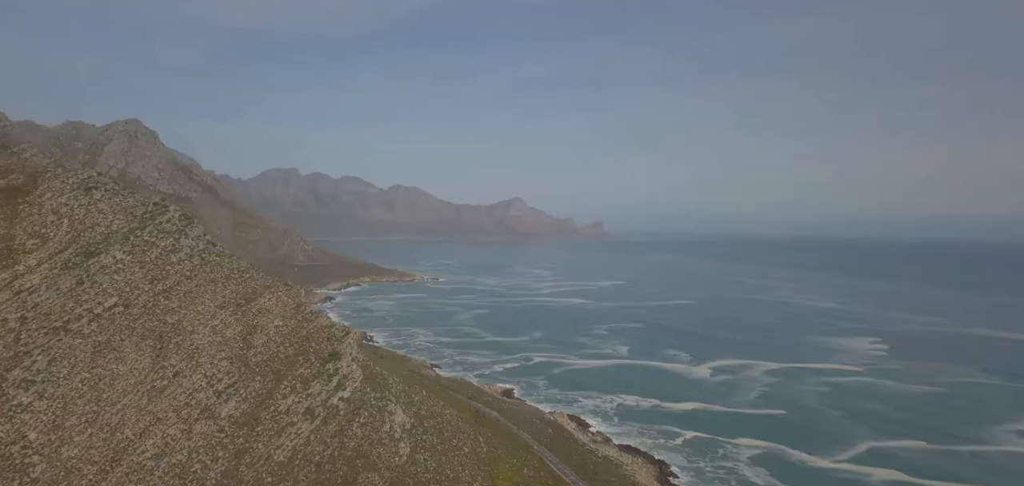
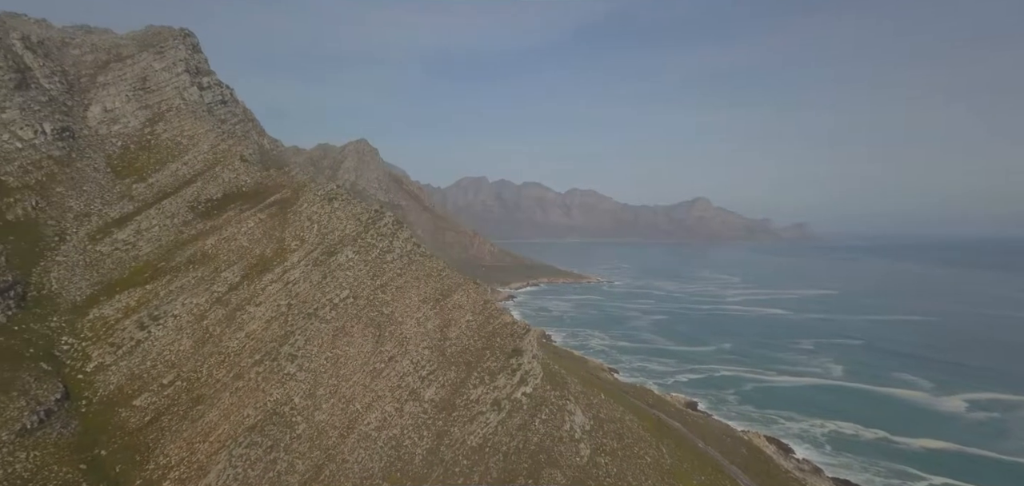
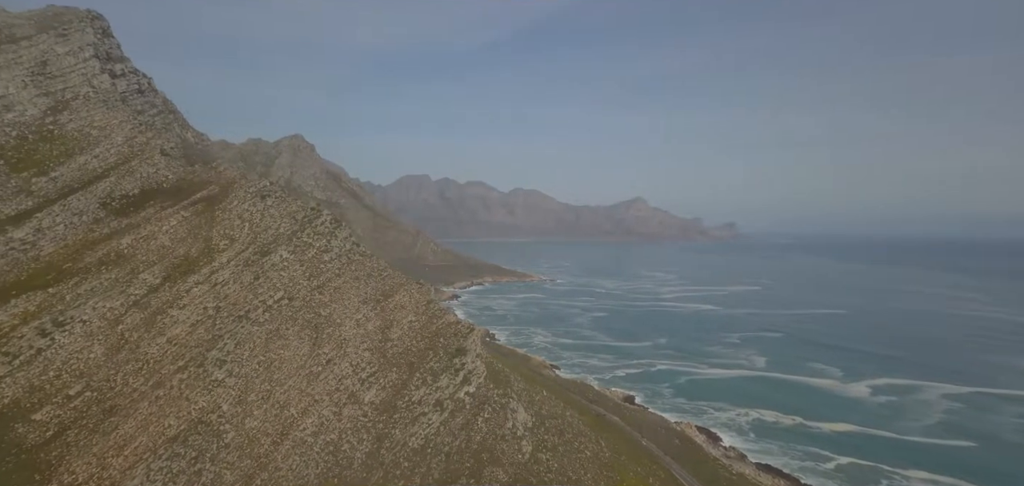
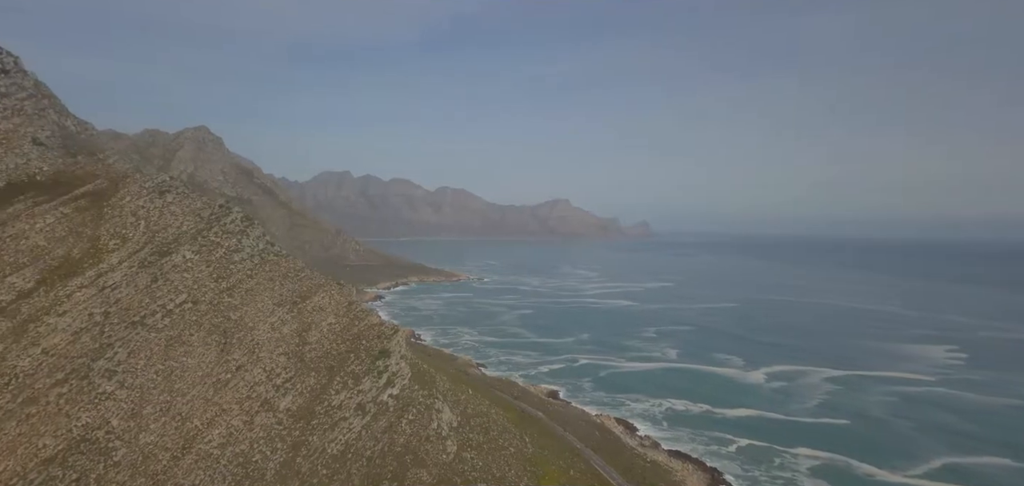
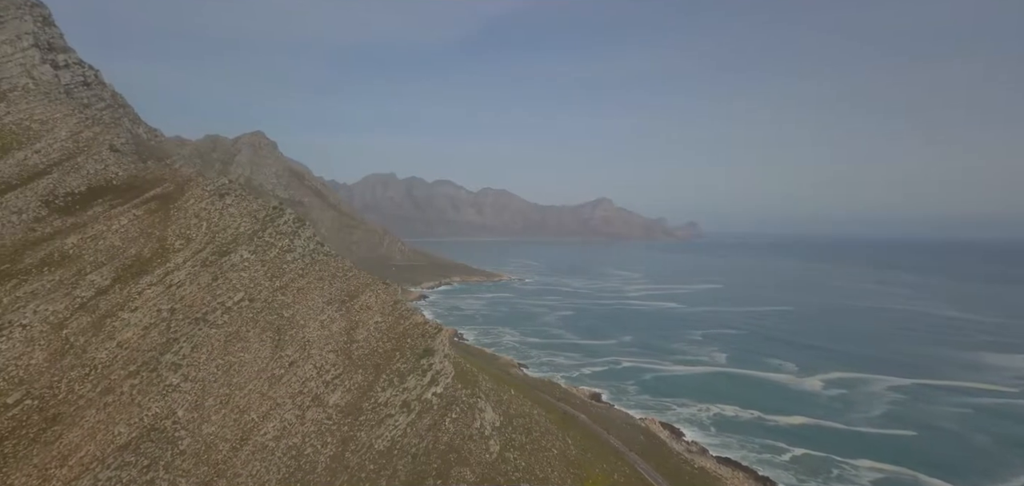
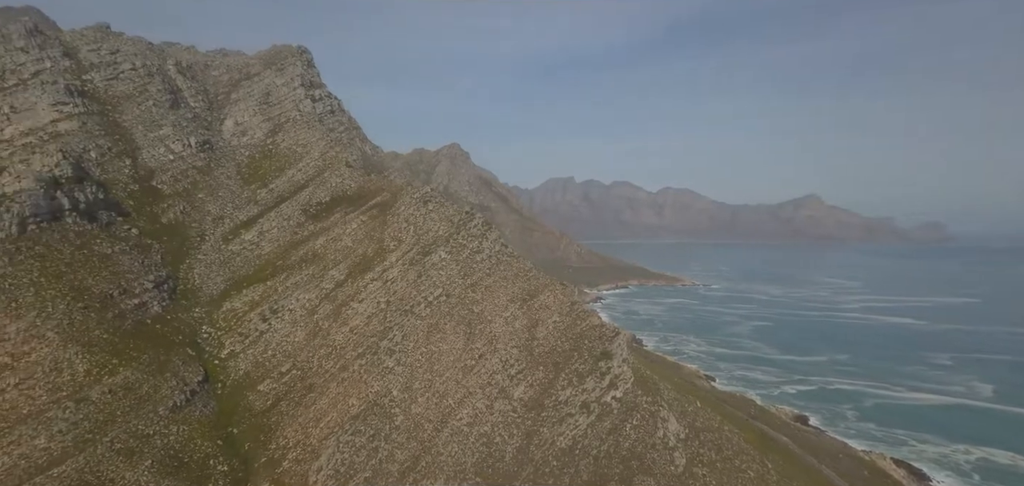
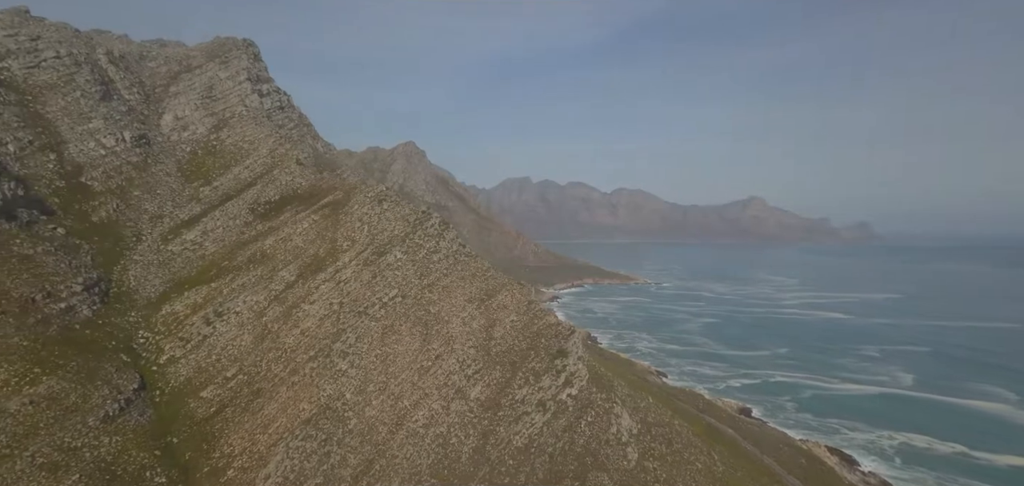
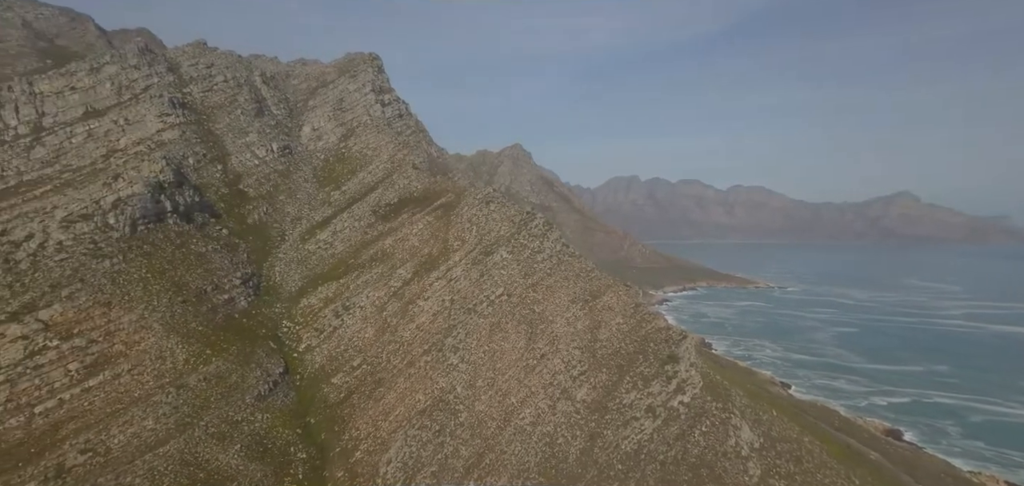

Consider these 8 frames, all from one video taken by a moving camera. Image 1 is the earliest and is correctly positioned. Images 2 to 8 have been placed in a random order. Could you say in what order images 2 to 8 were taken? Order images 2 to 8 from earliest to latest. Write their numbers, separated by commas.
4, 5, 3, 2, 7, 6, 8
